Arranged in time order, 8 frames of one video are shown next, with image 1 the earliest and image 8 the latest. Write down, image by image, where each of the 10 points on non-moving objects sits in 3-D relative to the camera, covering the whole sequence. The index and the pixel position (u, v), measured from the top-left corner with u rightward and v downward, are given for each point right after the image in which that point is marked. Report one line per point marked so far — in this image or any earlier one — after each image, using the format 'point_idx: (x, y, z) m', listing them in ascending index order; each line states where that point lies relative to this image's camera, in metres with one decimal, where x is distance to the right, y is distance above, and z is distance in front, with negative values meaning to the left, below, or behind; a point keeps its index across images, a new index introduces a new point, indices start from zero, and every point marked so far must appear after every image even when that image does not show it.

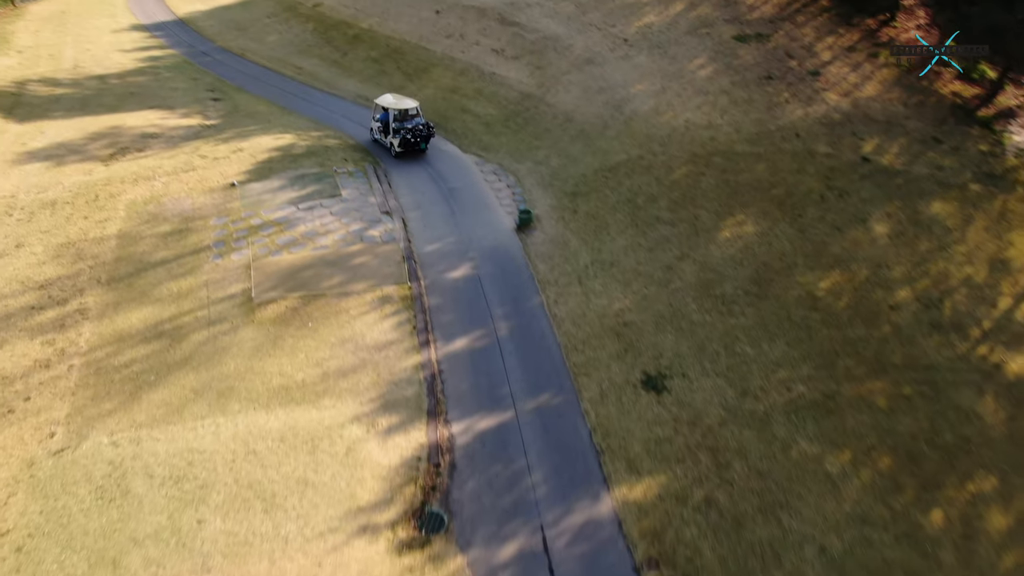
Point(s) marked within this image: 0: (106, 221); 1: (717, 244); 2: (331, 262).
0: (-9.7, +1.6, +18.8) m
1: (+4.2, +0.9, +16.1) m
2: (-3.9, +0.6, +17.0) m
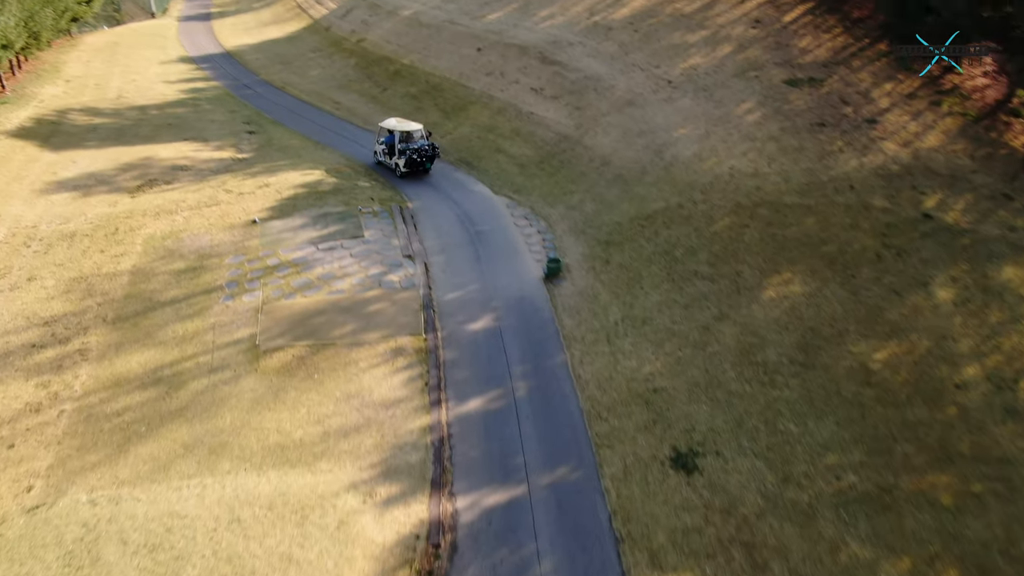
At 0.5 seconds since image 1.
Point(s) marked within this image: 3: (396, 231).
0: (-9.1, +0.7, +18.3) m
1: (+4.6, -0.3, +14.7) m
2: (-3.4, -0.4, +16.1) m
3: (-2.9, +1.4, +19.3) m
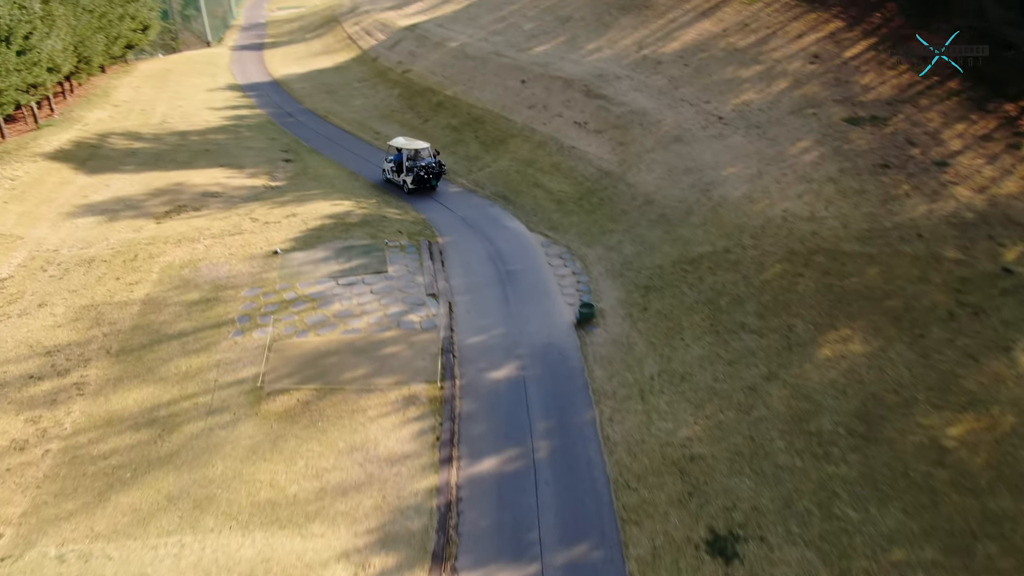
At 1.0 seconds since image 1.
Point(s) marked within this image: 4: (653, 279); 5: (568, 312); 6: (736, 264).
0: (-8.4, +0.1, +17.5) m
1: (+5.0, -1.3, +13.1) m
2: (-2.9, -1.2, +15.0) m
3: (-2.1, +0.5, +18.2) m
4: (+3.0, +0.2, +16.7) m
5: (+1.2, -0.5, +16.4) m
6: (+4.6, +0.5, +16.2) m
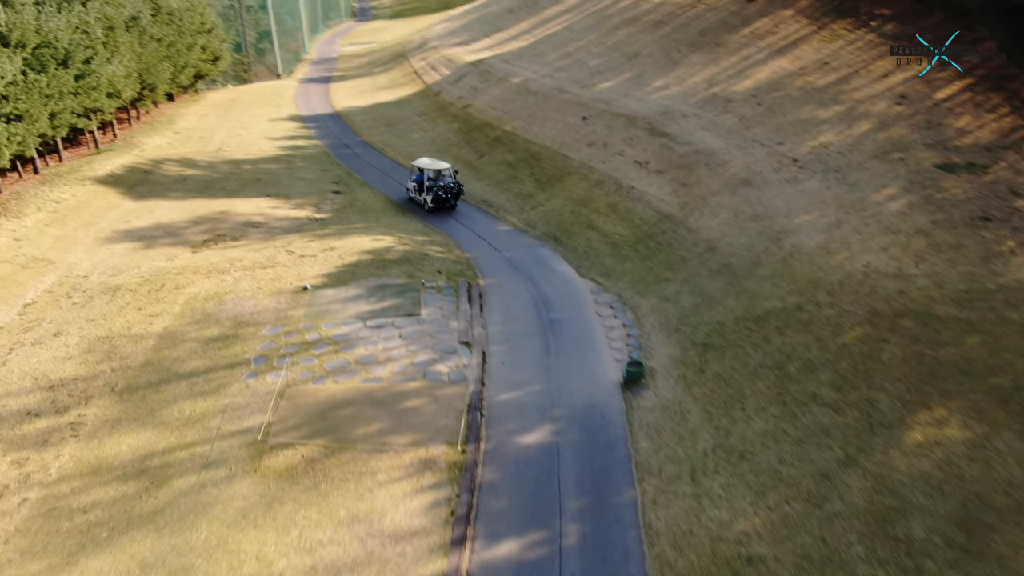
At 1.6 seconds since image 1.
0: (-7.5, -0.6, +16.6) m
1: (+5.5, -2.3, +11.0) m
2: (-2.3, -1.9, +13.5) m
3: (-1.2, -0.5, +16.8) m
4: (+3.8, -0.9, +14.9) m
5: (+1.9, -1.5, +14.6) m
6: (+5.4, -0.7, +14.3) m
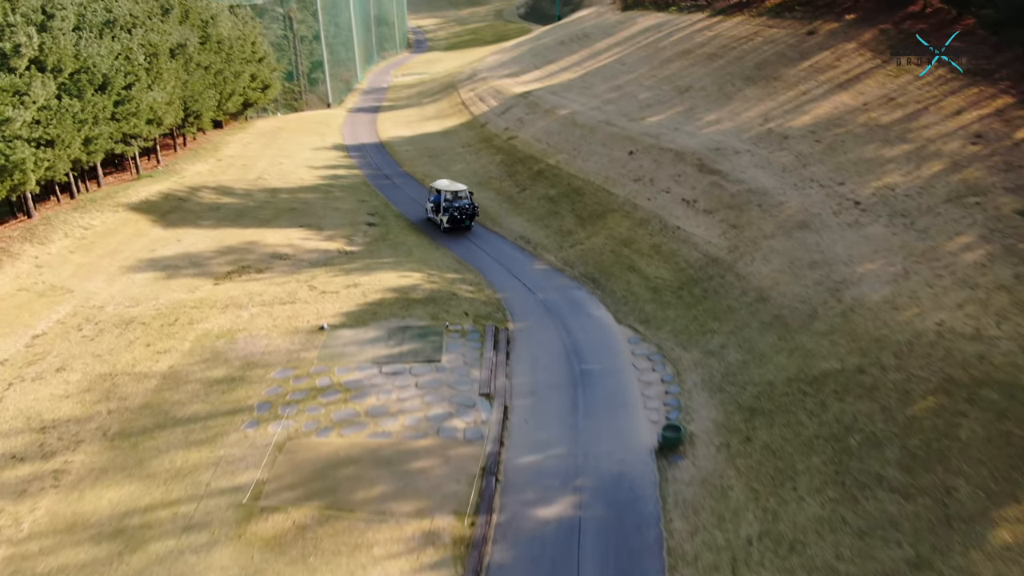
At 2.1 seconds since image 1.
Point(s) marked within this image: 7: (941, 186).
0: (-7.0, -1.3, +15.7) m
1: (+5.6, -3.1, +9.3) m
2: (-2.0, -2.7, +12.3) m
3: (-0.6, -1.4, +15.5) m
4: (+4.2, -1.9, +13.3) m
5: (+2.3, -2.4, +13.1) m
6: (+5.8, -1.6, +12.6) m
7: (+10.4, +2.5, +19.2) m
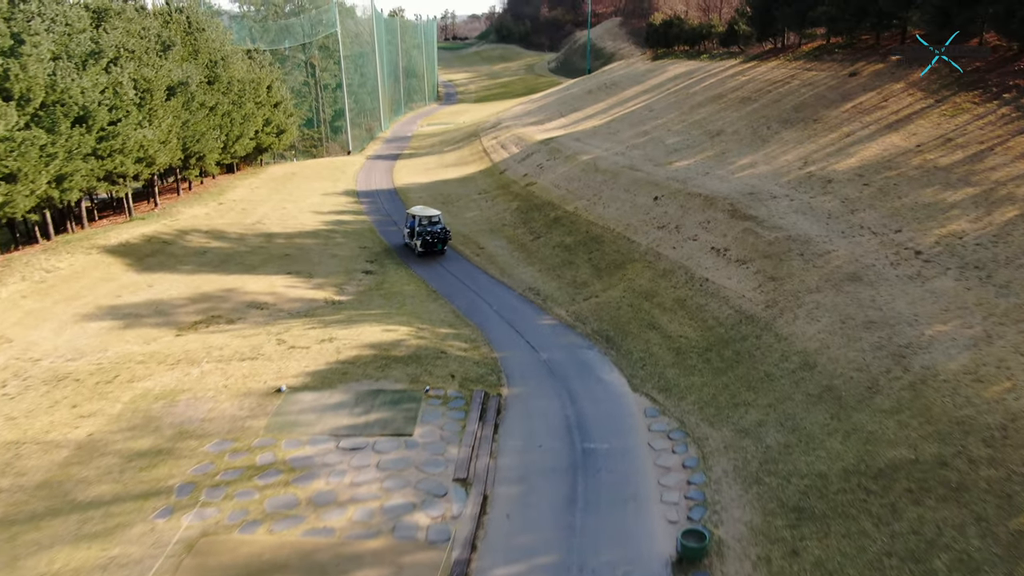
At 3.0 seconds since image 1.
0: (-7.1, -2.2, +13.2) m
1: (+5.1, -3.7, +6.2) m
2: (-2.3, -3.4, +9.5) m
3: (-0.8, -2.3, +12.7) m
4: (+3.9, -2.7, +10.3) m
5: (+2.0, -3.2, +10.2) m
6: (+5.4, -2.5, +9.5) m
7: (+10.4, +1.1, +16.2) m
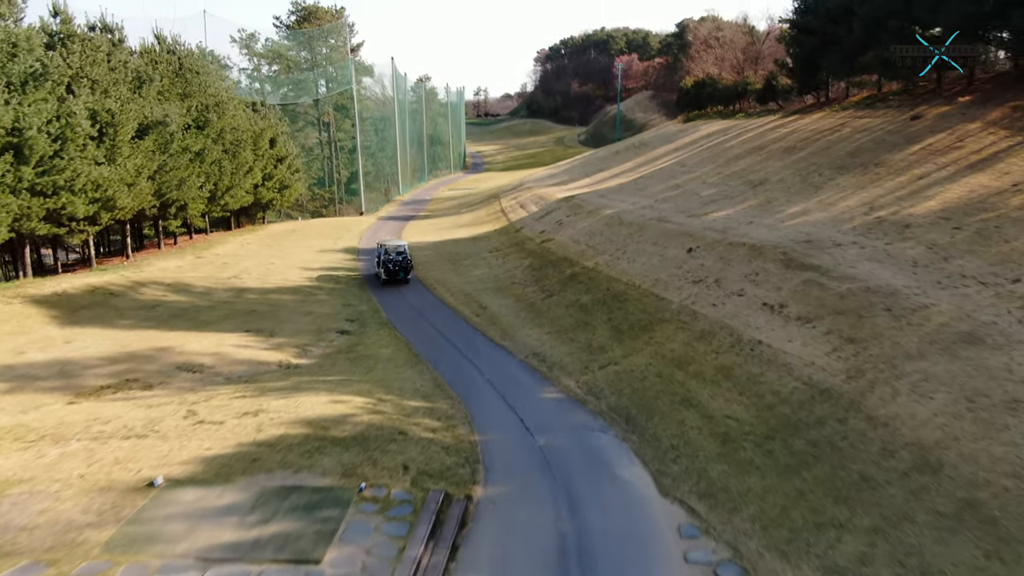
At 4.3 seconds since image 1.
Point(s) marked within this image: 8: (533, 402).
0: (-7.5, -2.7, +9.1) m
1: (+4.4, -3.7, +1.5) m
2: (-2.9, -3.6, +5.1) m
3: (-1.2, -2.9, +8.4) m
4: (+3.4, -3.1, +5.7) m
5: (+1.5, -3.5, +5.6) m
6: (+4.9, -2.8, +4.9) m
7: (+10.2, +0.1, +11.7) m
8: (+0.4, -2.1, +14.4) m
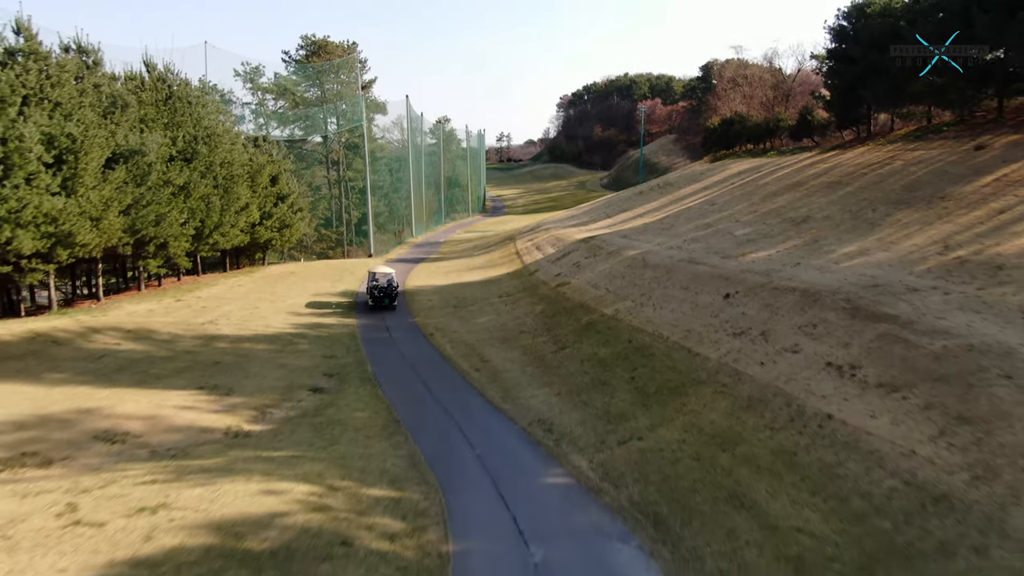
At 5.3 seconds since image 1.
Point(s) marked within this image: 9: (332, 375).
0: (-7.8, -3.1, +6.0) m
1: (+3.9, -3.7, -2.0) m
2: (-3.2, -3.8, +1.8) m
3: (-1.5, -3.3, +5.1) m
4: (+3.0, -3.4, +2.3) m
5: (+1.1, -3.8, +2.2) m
6: (+4.5, -3.0, +1.5) m
7: (+10.1, -0.6, +8.2) m
8: (+0.3, -2.8, +11.1) m
9: (-4.3, -2.0, +18.7) m
